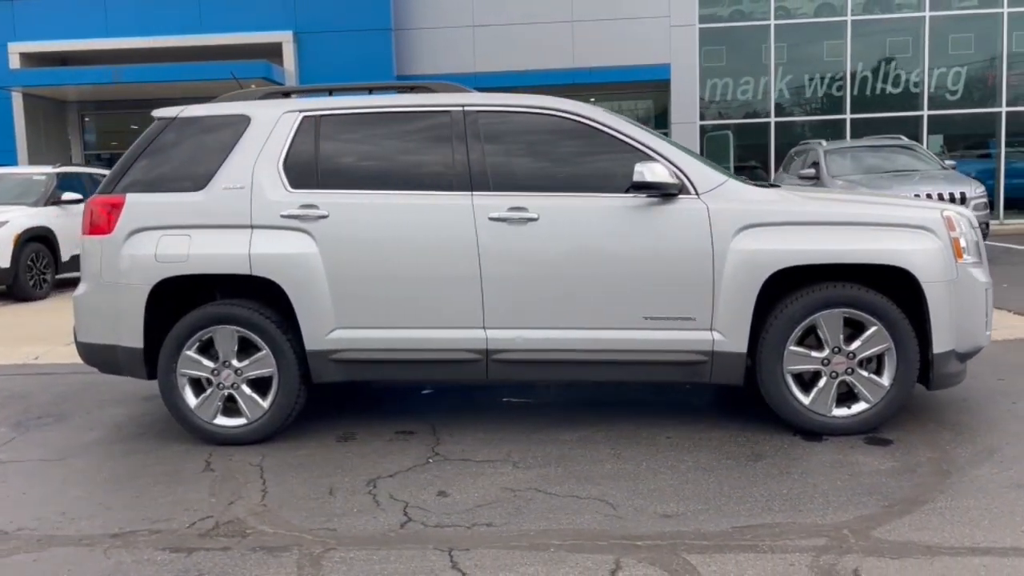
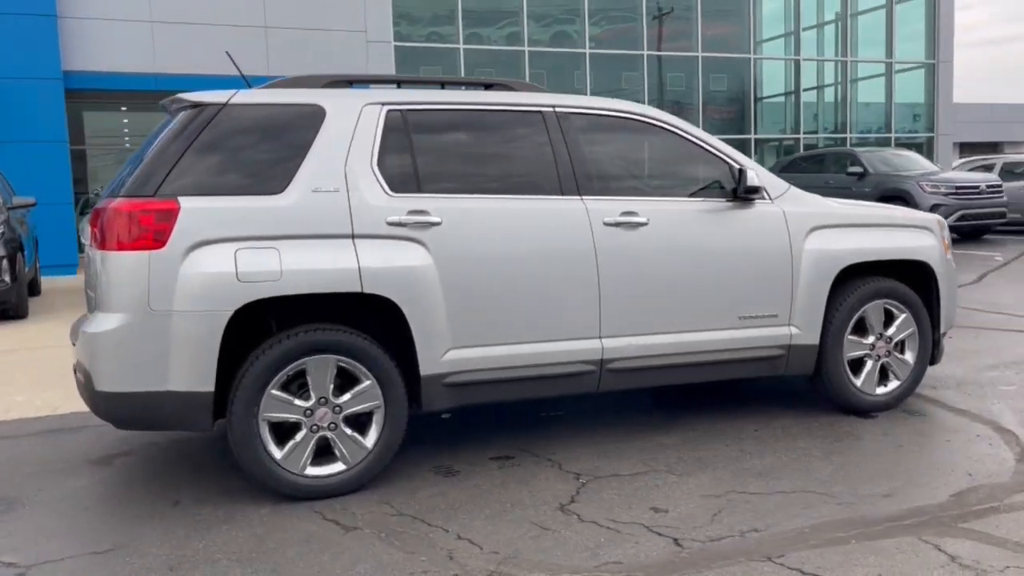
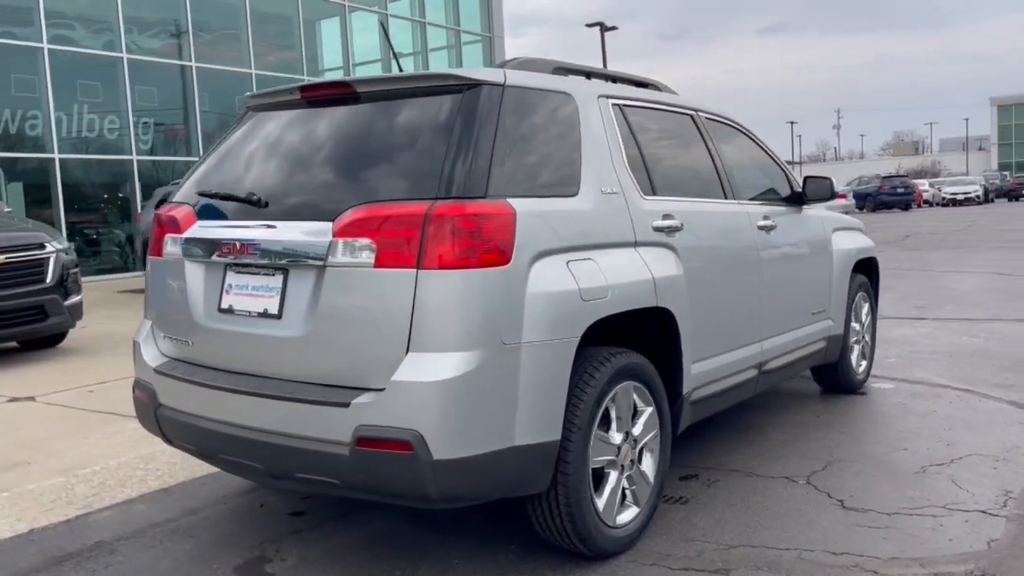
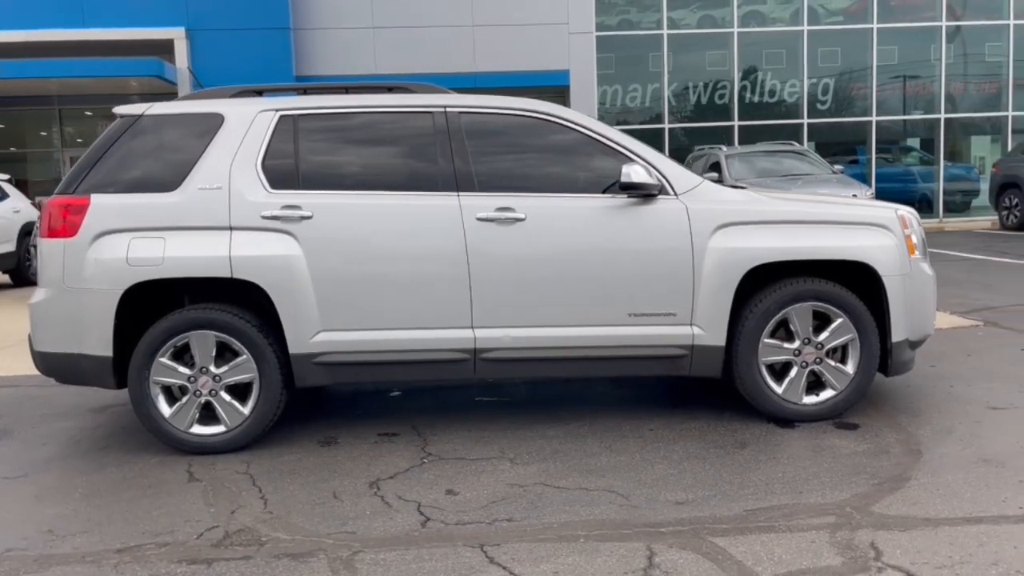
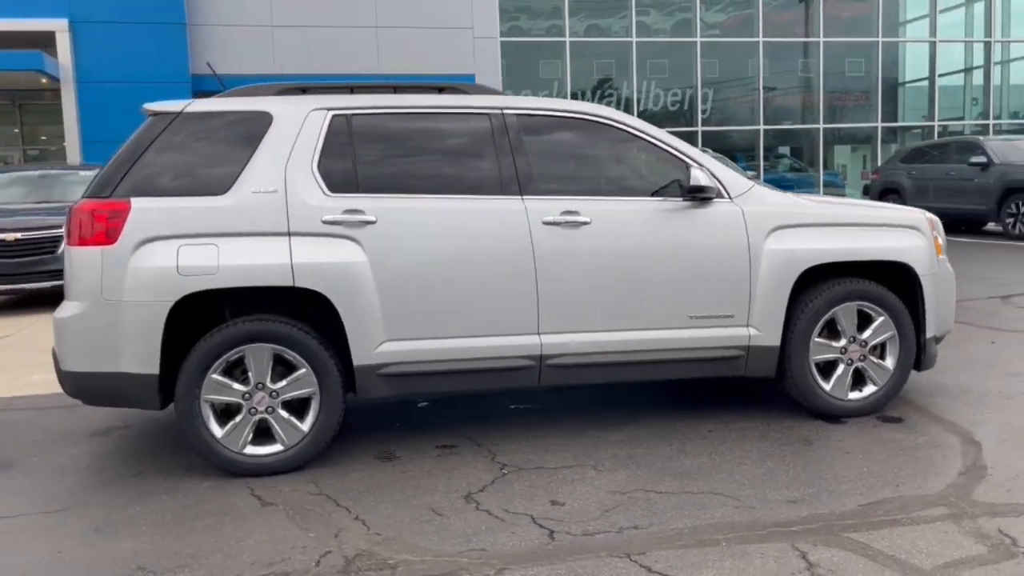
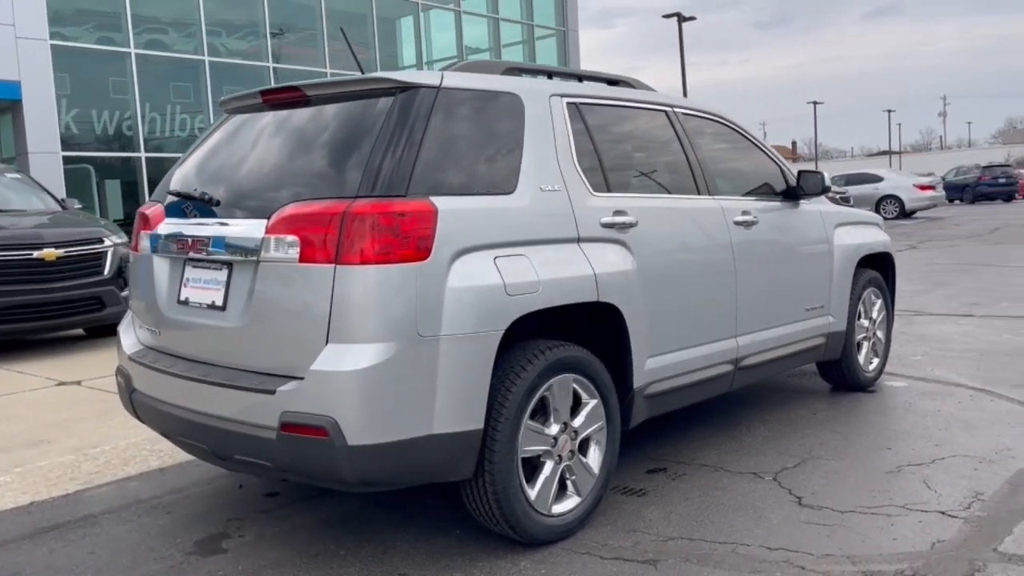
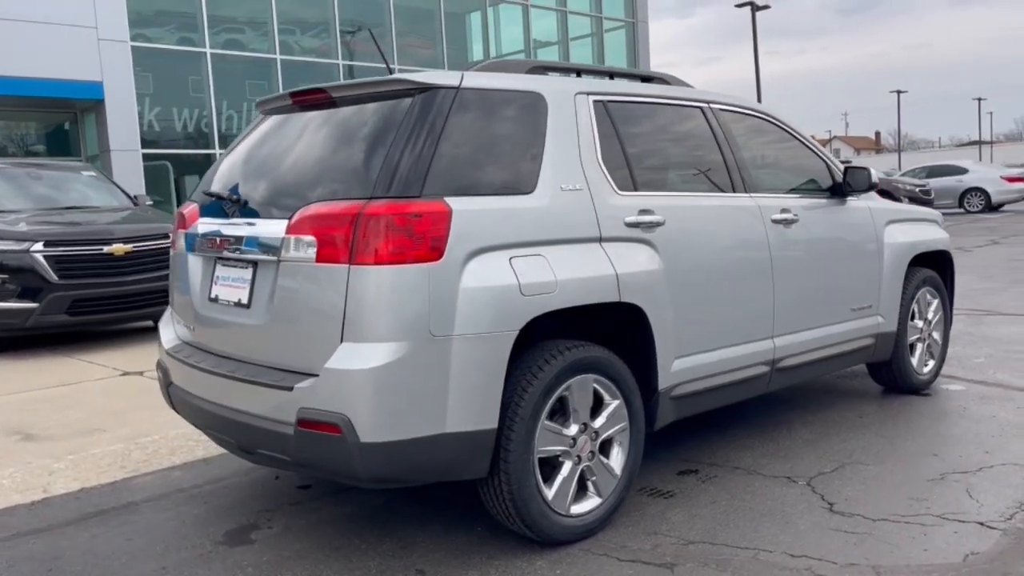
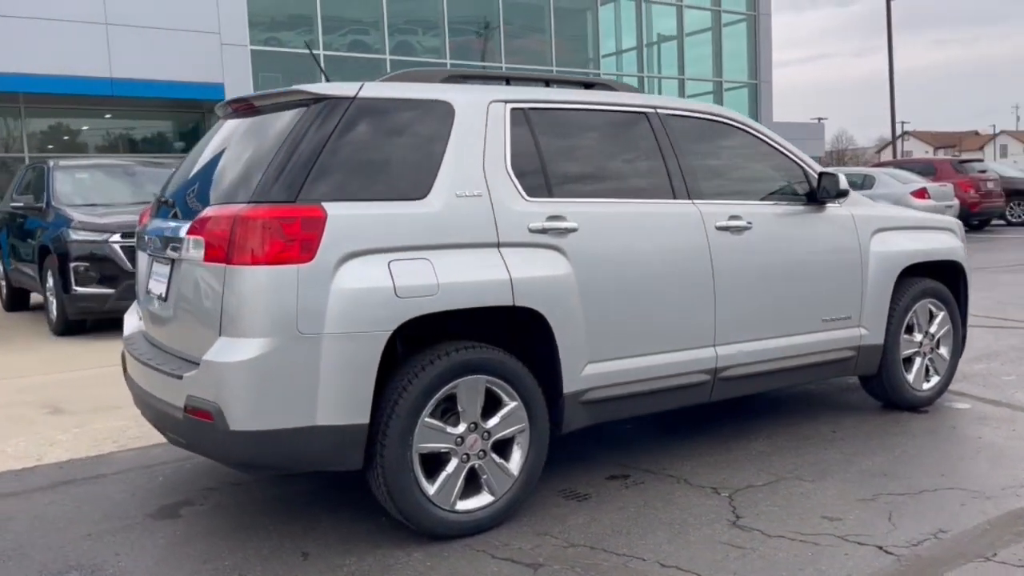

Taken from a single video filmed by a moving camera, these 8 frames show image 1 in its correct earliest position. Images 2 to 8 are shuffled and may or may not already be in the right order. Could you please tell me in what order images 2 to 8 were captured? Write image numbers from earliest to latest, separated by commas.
4, 5, 2, 8, 7, 6, 3
